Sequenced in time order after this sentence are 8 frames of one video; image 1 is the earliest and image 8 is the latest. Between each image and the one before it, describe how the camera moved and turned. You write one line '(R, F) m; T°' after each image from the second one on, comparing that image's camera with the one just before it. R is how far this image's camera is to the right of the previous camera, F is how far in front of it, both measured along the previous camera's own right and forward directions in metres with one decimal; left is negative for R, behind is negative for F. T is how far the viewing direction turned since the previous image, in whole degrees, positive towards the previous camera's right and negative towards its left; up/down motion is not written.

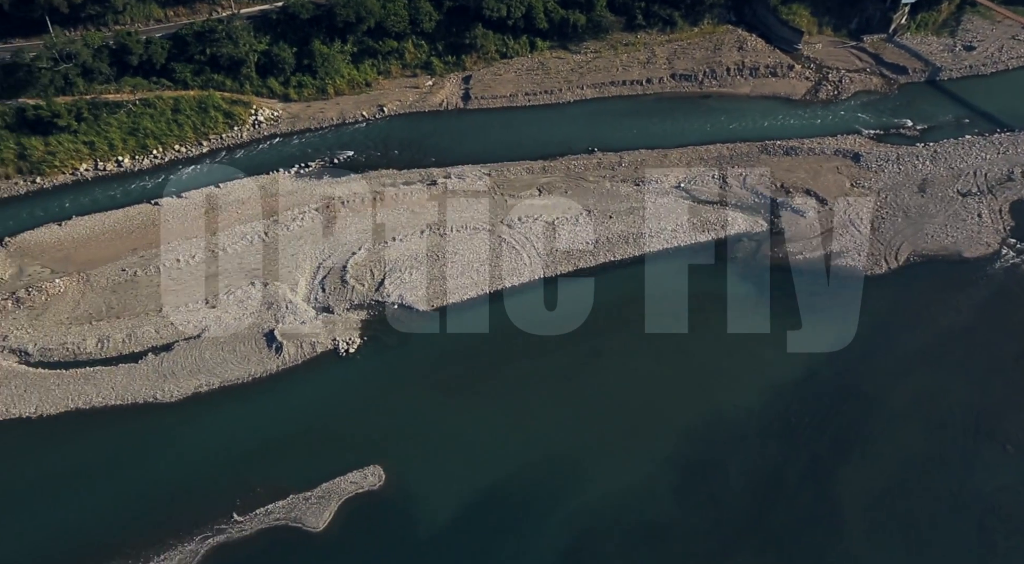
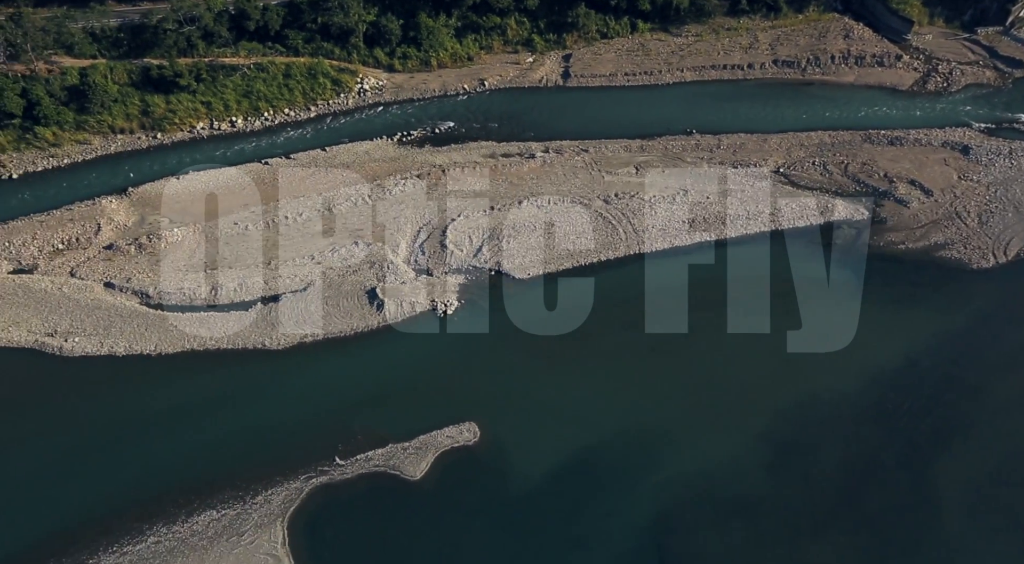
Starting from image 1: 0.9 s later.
(-1.0, -0.7) m; -4°
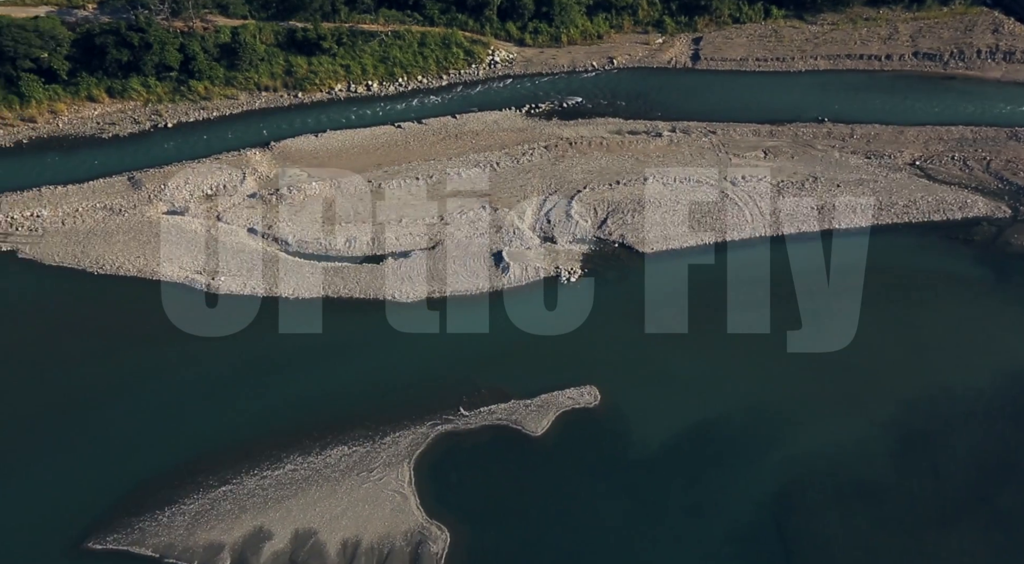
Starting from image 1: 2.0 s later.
(-1.4, -0.7) m; -6°
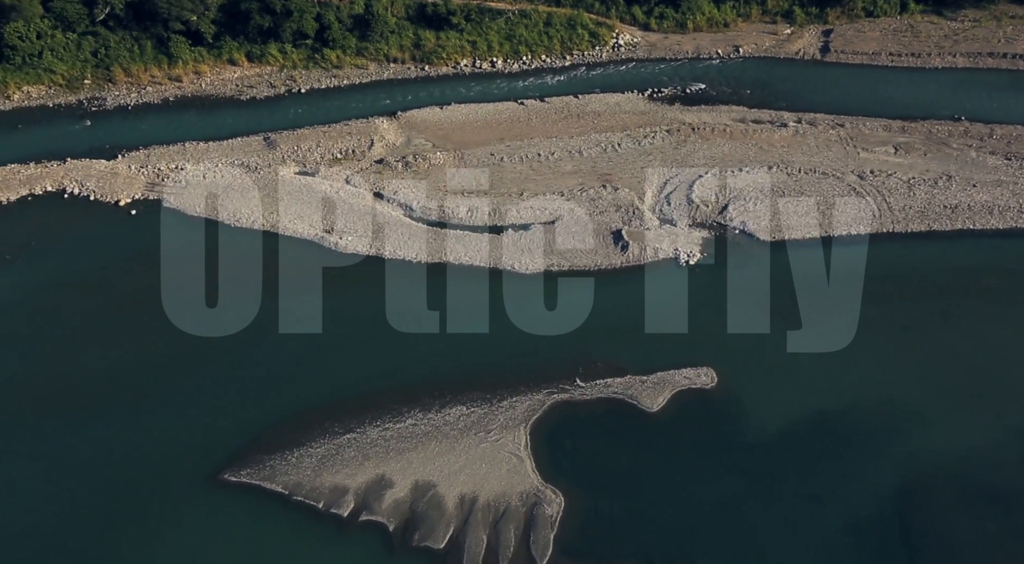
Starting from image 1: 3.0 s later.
(-1.4, -0.4) m; -5°
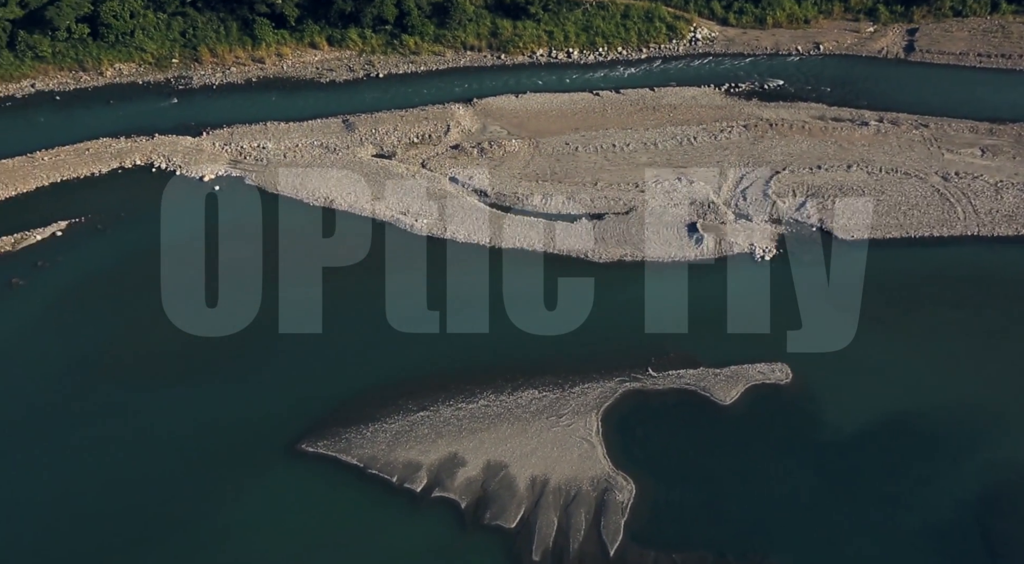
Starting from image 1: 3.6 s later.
(-0.9, -0.2) m; -3°
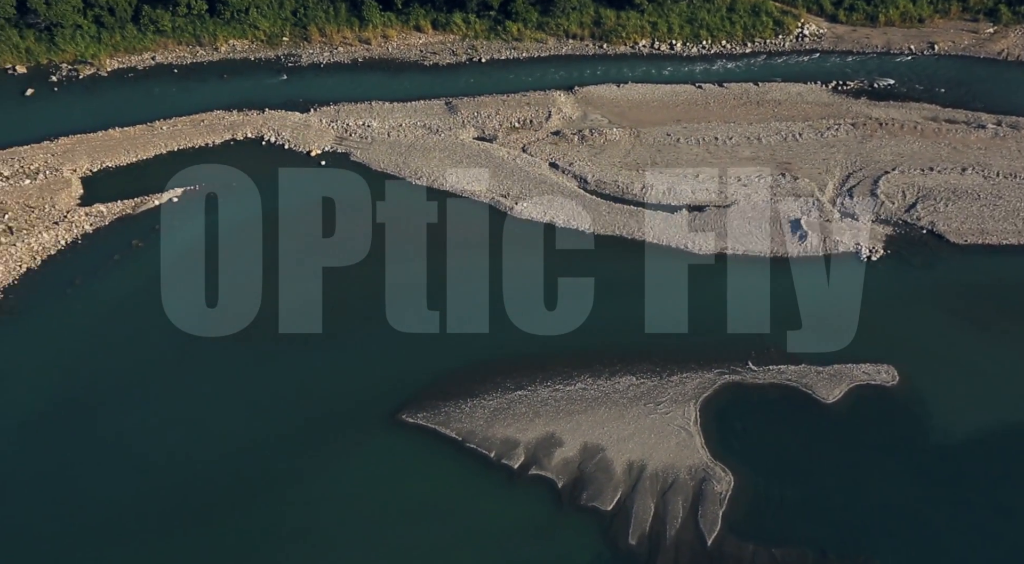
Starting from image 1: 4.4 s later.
(-1.2, -0.2) m; -4°
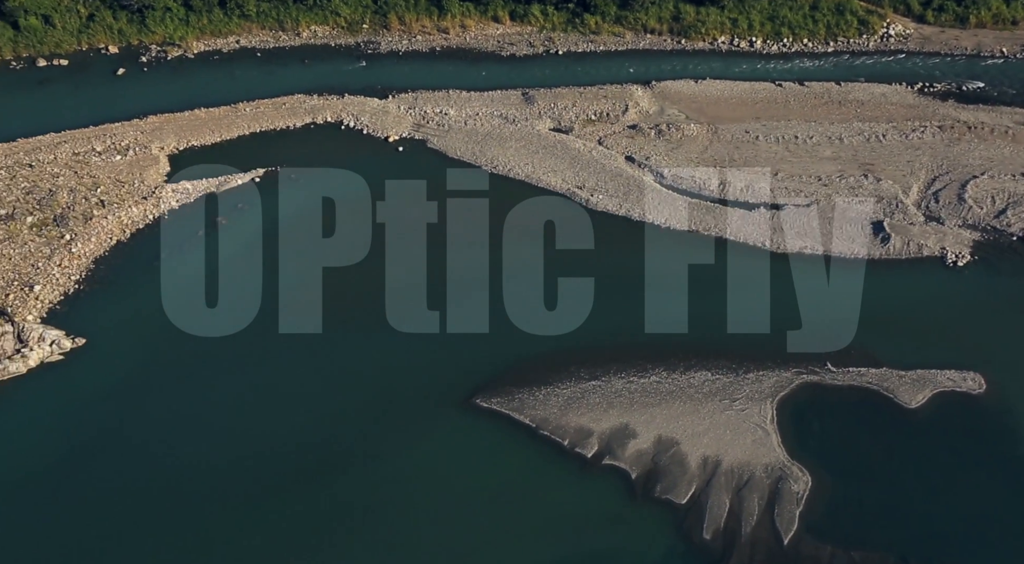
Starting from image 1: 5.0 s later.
(-0.9, 0.0) m; -3°
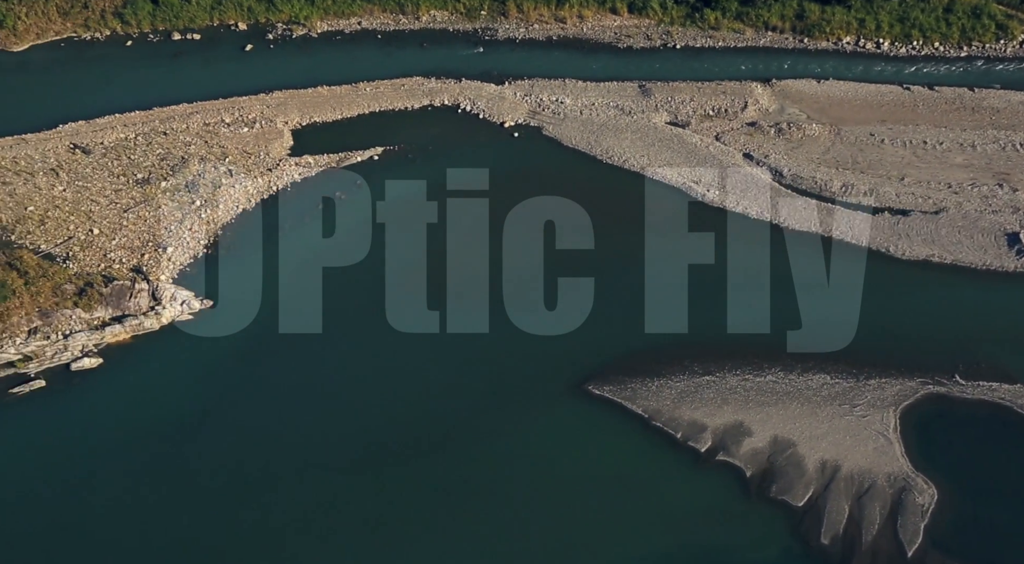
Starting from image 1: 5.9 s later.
(-1.3, 0.0) m; -5°
